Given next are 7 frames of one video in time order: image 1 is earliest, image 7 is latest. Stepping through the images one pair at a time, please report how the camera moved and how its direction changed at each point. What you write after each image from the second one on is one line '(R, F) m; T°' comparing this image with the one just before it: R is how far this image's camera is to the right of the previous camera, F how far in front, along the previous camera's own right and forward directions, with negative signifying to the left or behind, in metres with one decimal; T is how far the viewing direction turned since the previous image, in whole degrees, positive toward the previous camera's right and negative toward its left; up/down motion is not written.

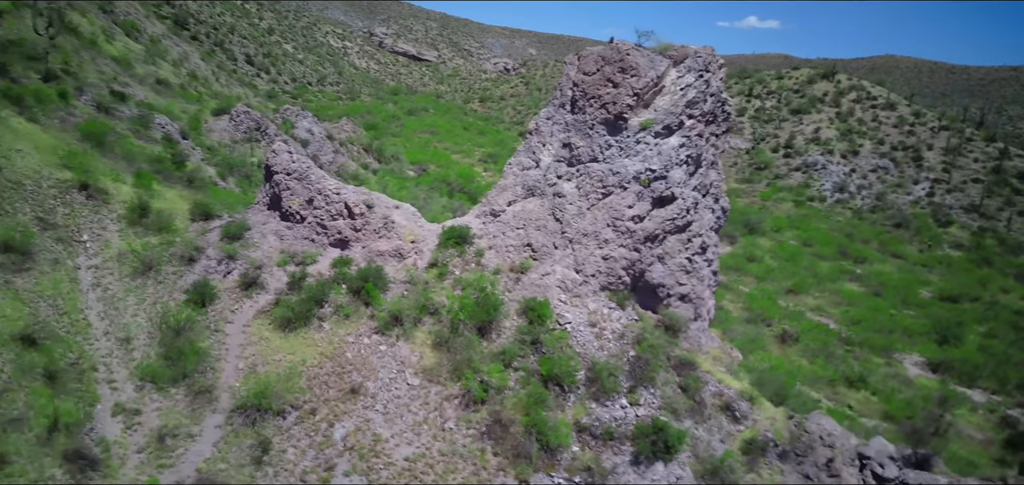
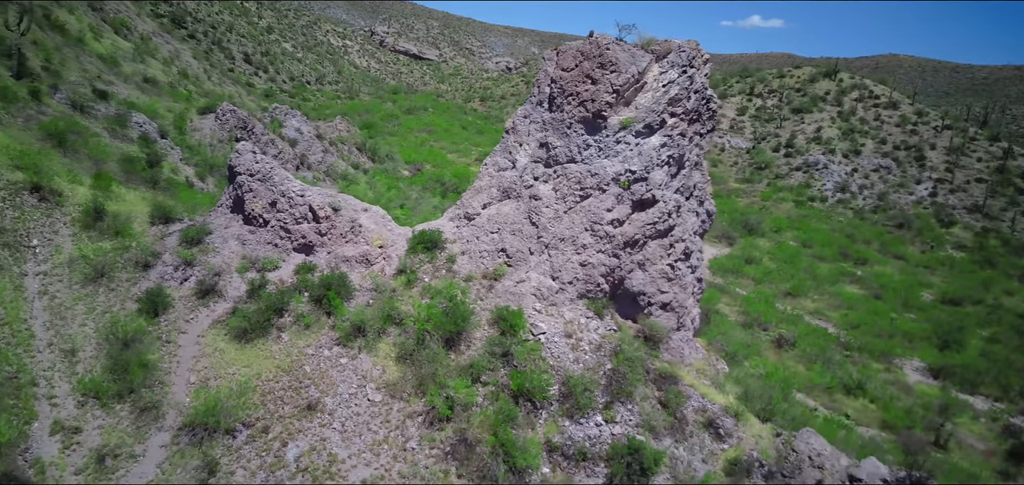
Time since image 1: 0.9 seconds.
(+0.7, +0.7) m; 0°
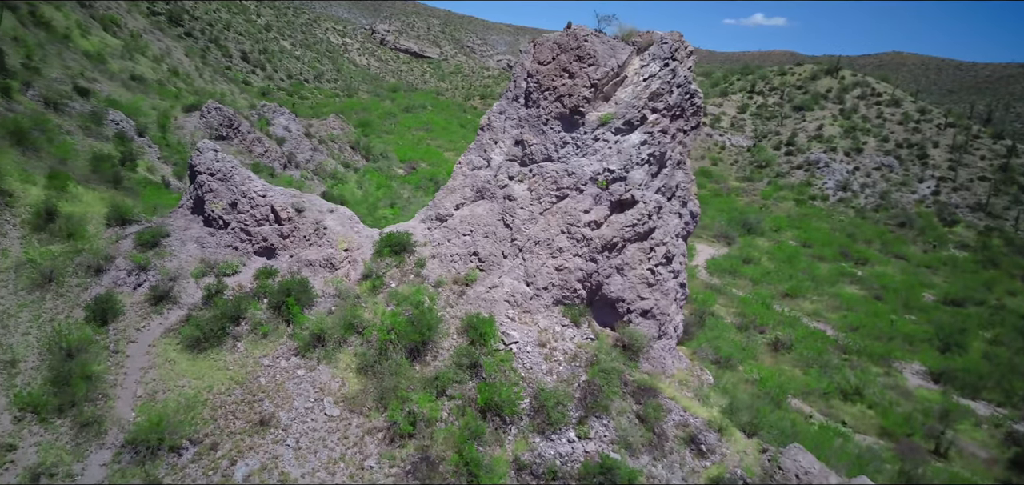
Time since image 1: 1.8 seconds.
(+0.6, +0.6) m; 0°
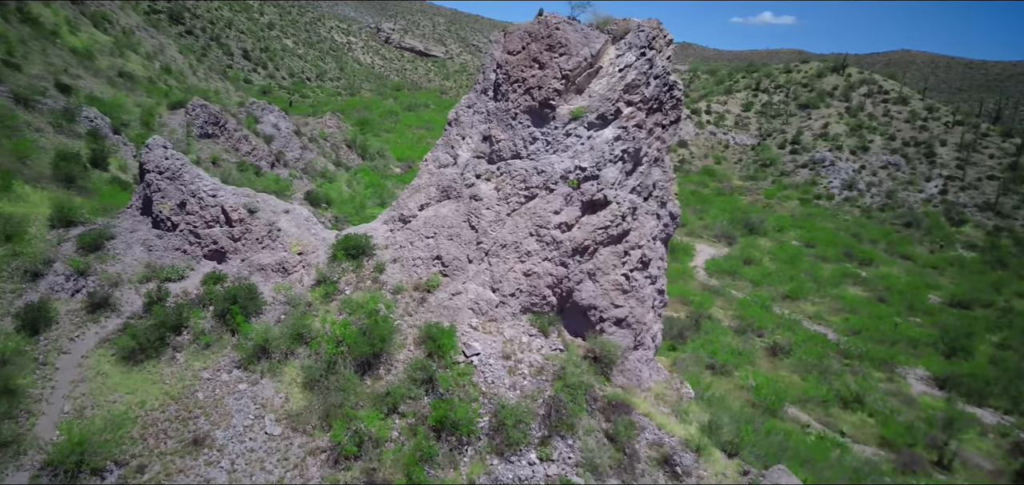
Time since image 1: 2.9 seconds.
(+0.8, +0.8) m; -1°
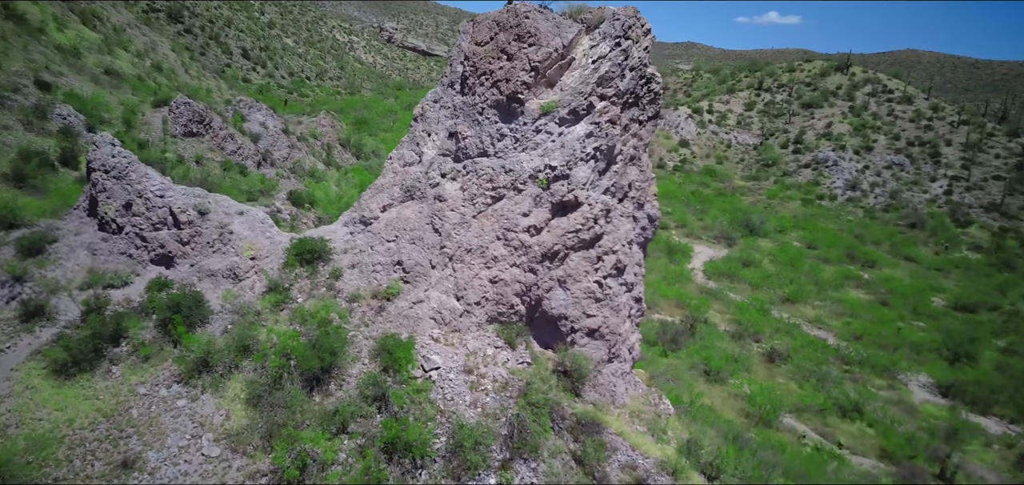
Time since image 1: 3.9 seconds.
(+0.7, +0.7) m; 0°
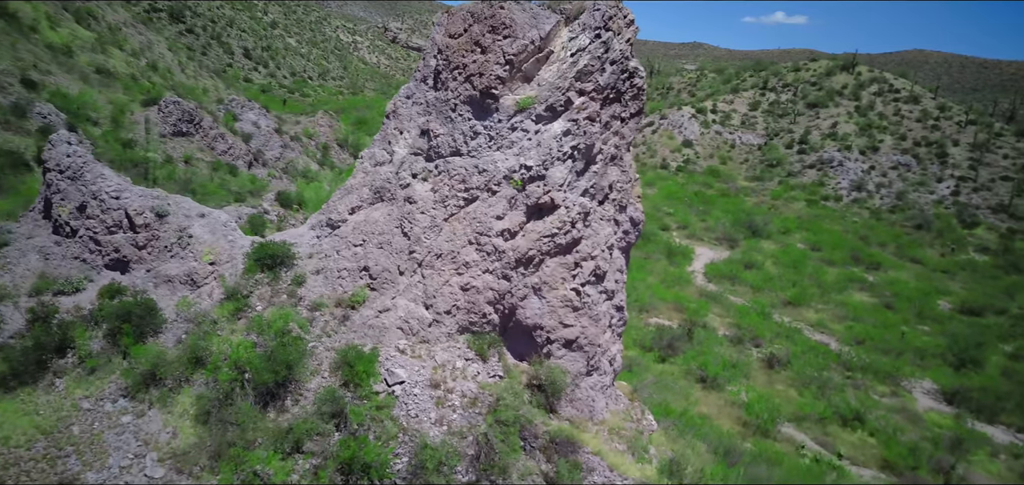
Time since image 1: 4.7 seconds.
(+0.6, +0.6) m; 0°
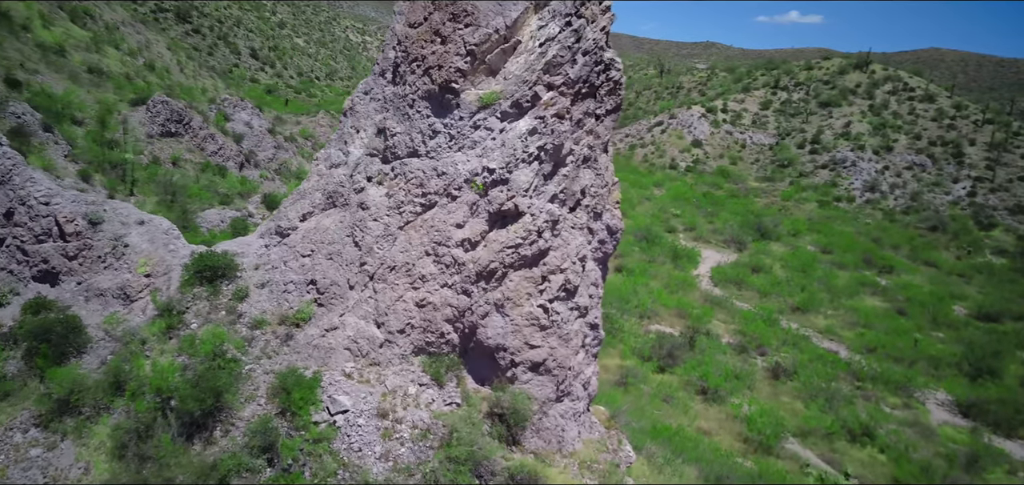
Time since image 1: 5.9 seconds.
(+0.8, +1.0) m; -1°
